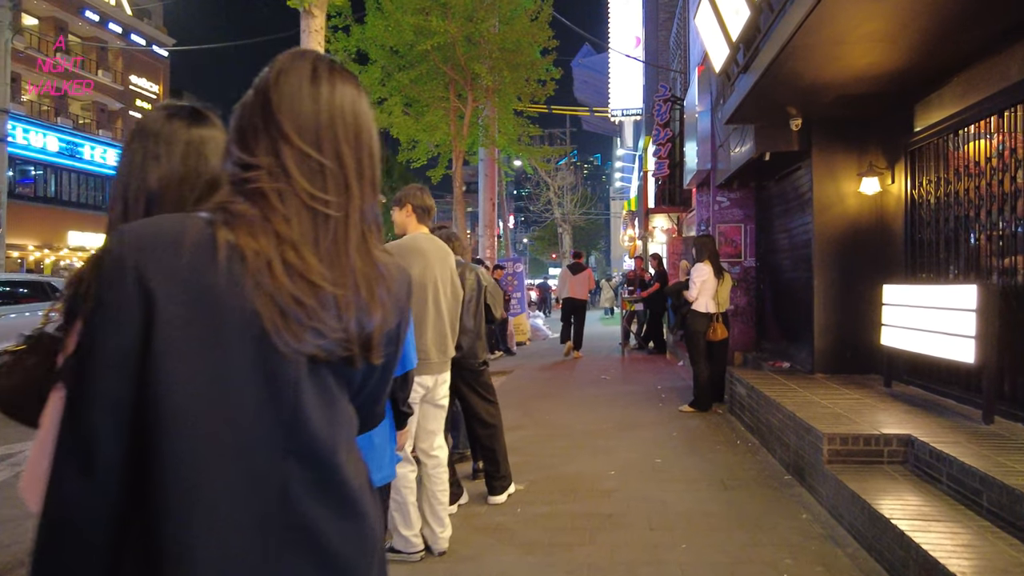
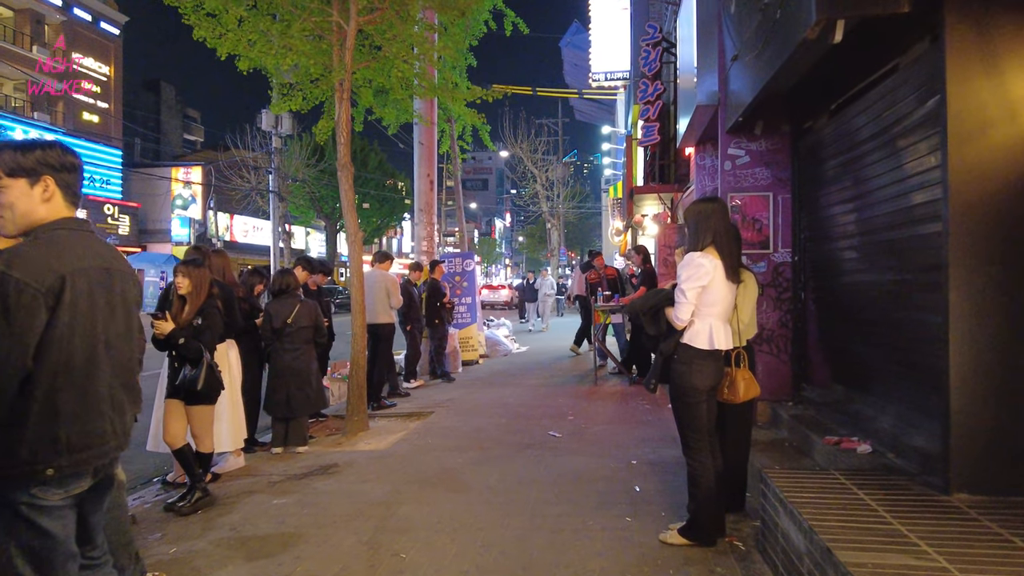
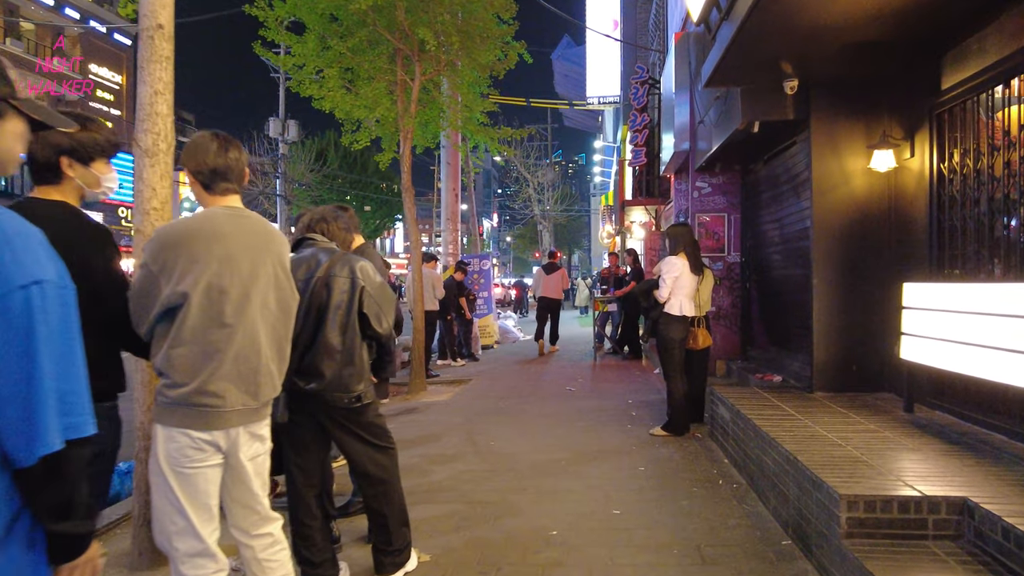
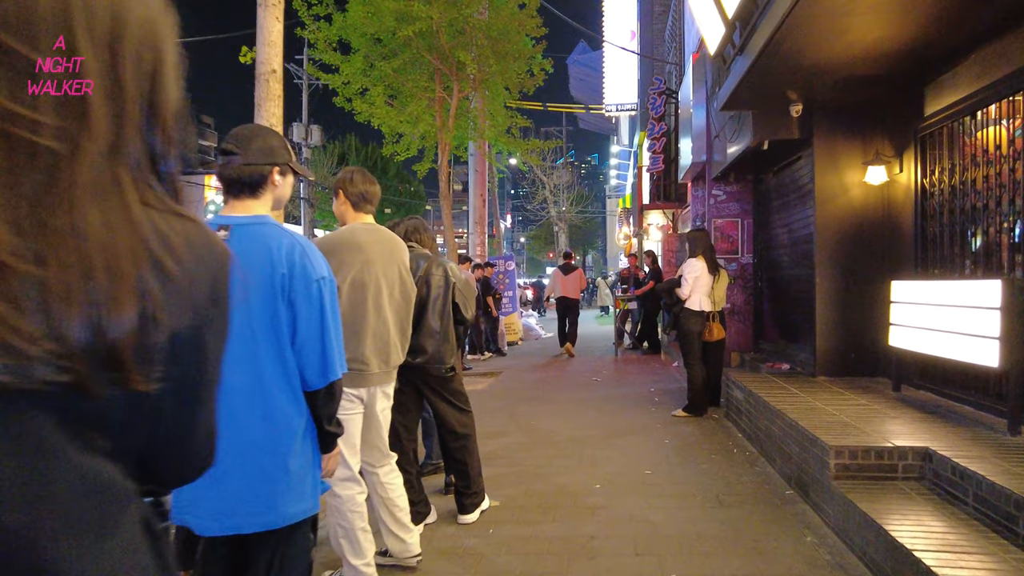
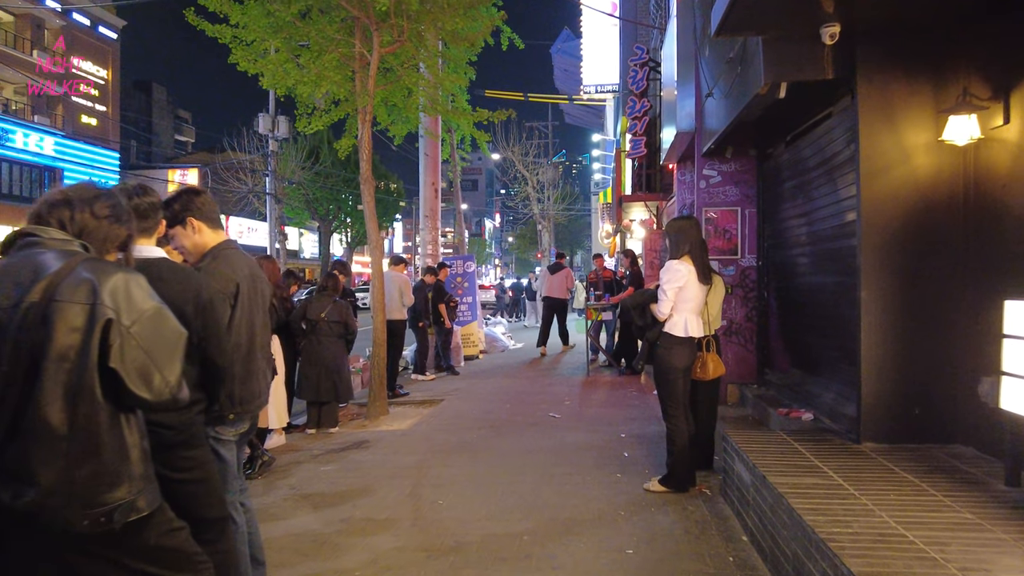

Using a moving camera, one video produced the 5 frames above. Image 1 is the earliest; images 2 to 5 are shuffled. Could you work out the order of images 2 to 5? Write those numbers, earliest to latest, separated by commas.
4, 3, 5, 2
